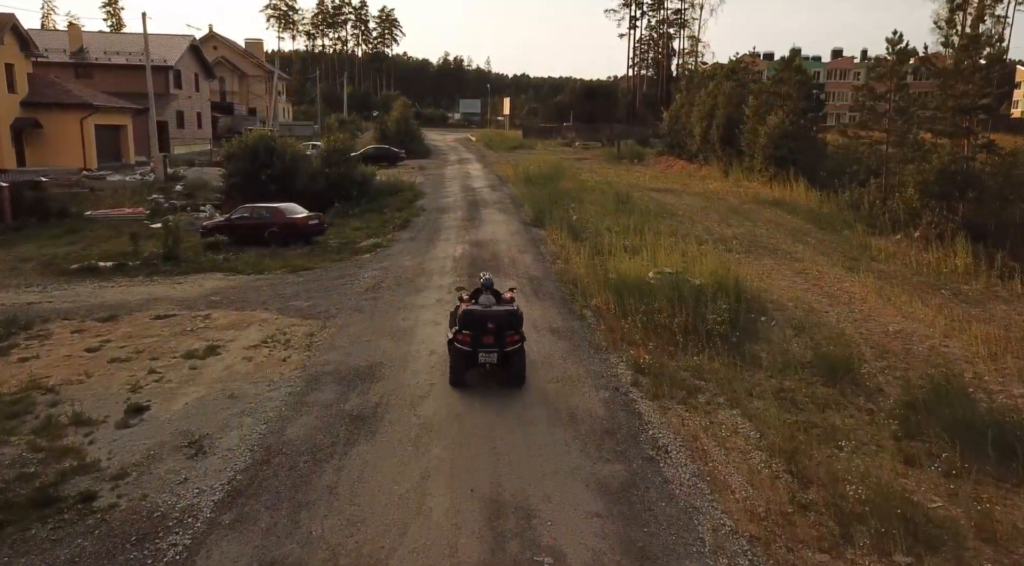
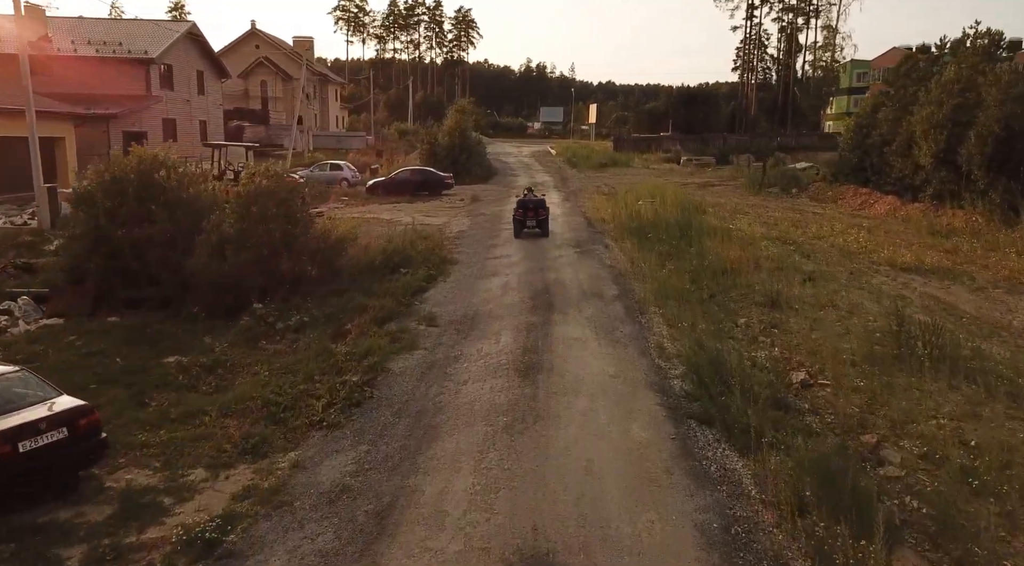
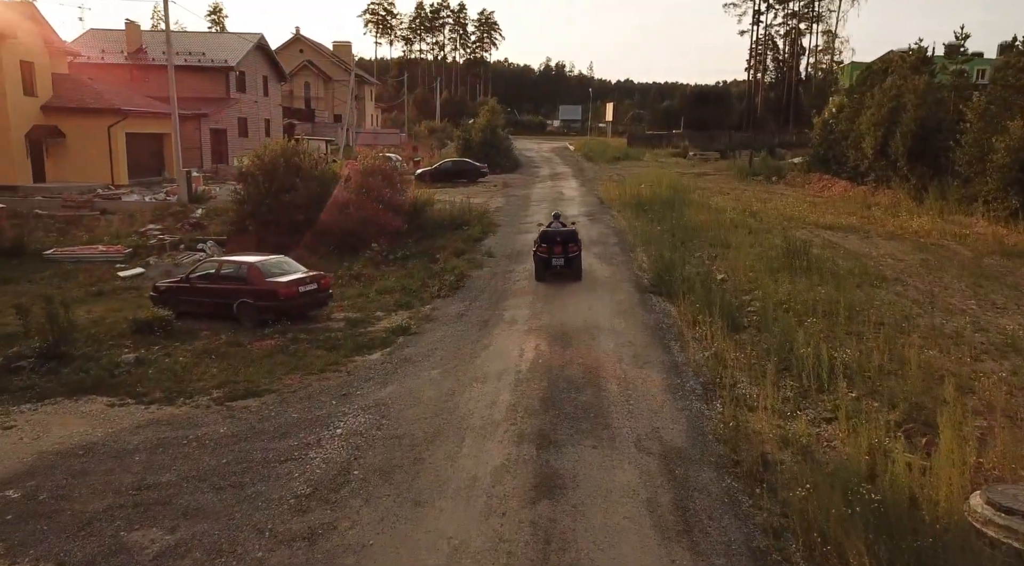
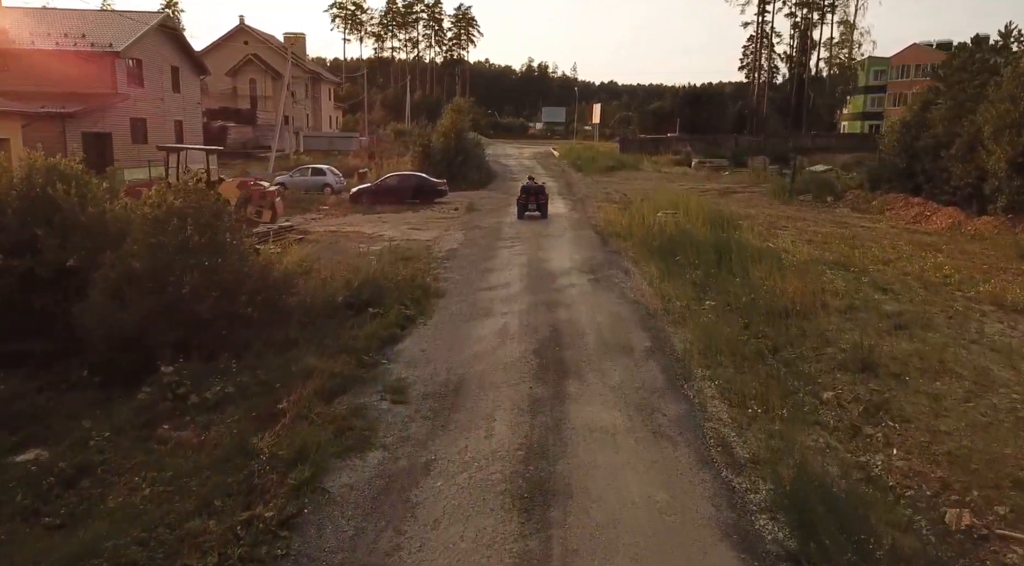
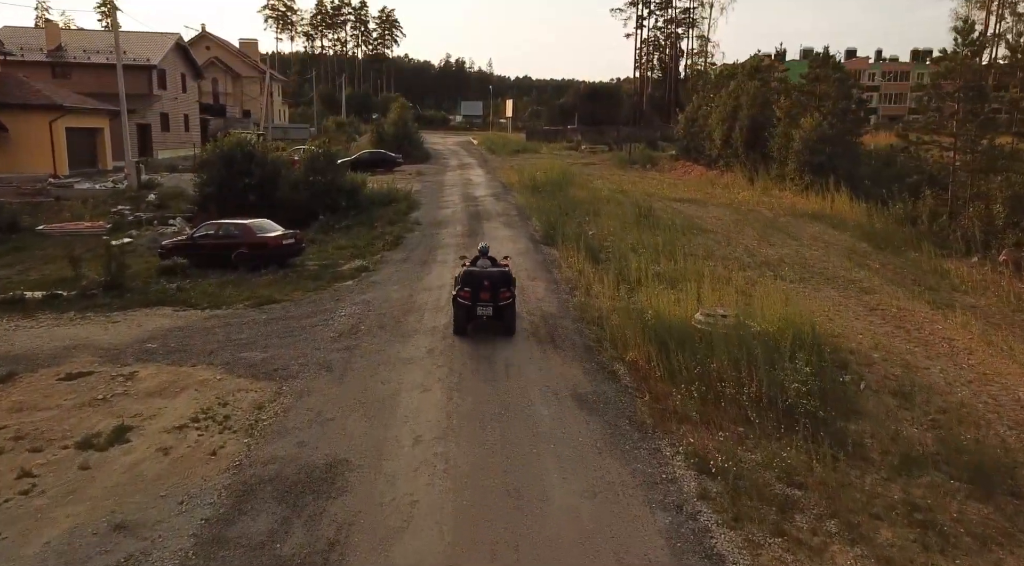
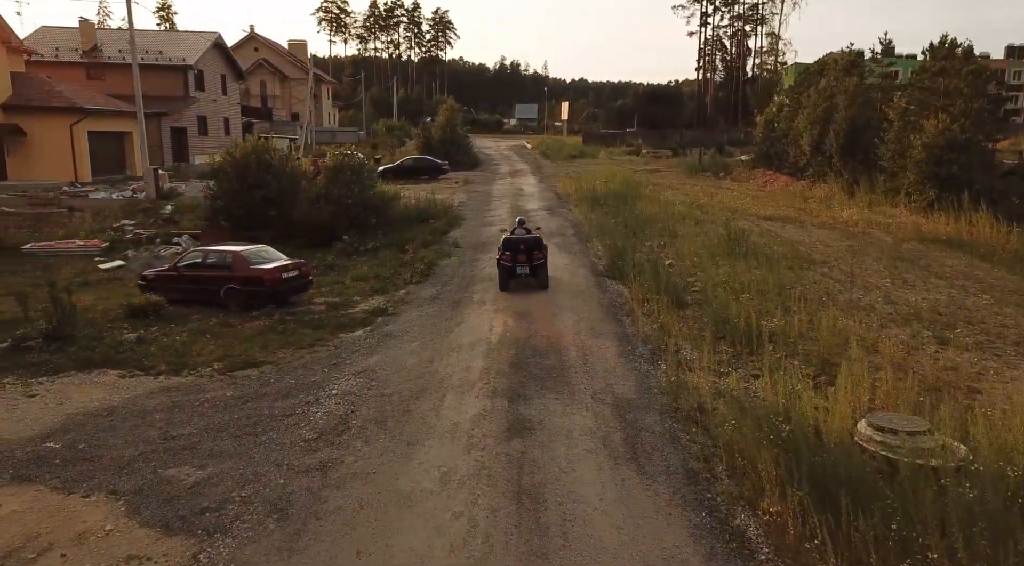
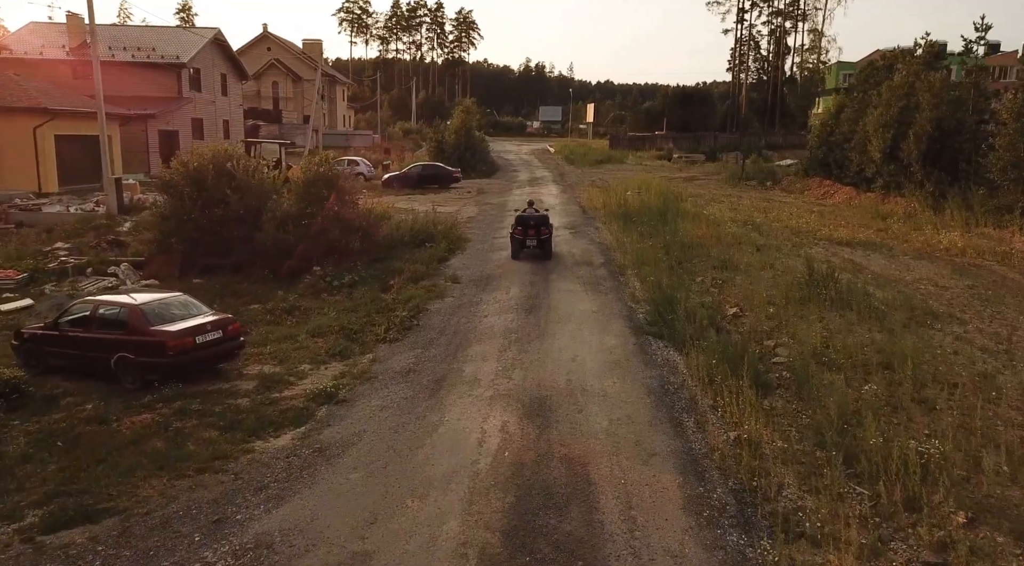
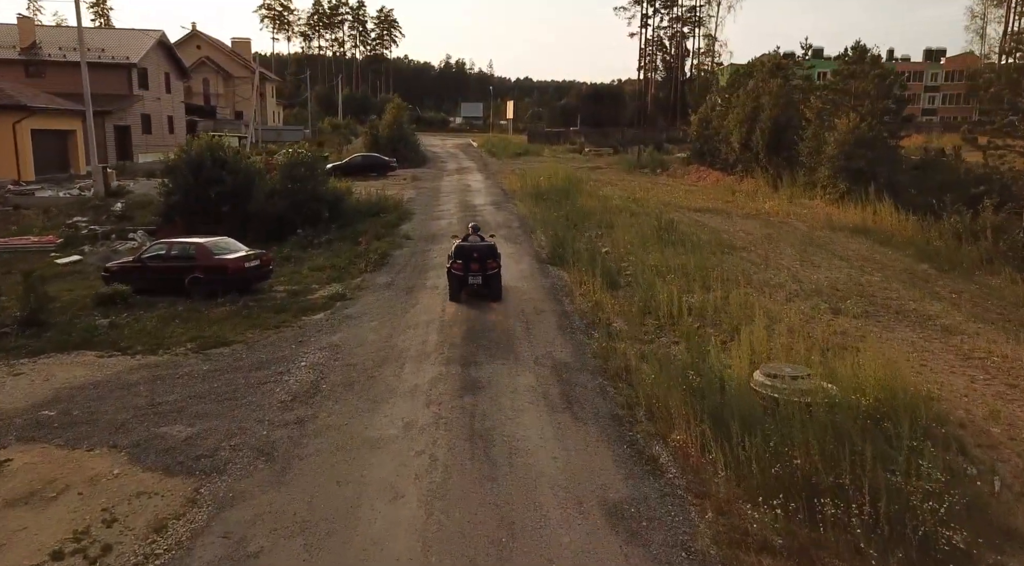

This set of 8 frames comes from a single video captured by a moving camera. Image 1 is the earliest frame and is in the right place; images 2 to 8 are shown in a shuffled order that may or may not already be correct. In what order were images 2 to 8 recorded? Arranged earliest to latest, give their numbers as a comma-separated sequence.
5, 8, 6, 3, 7, 2, 4
